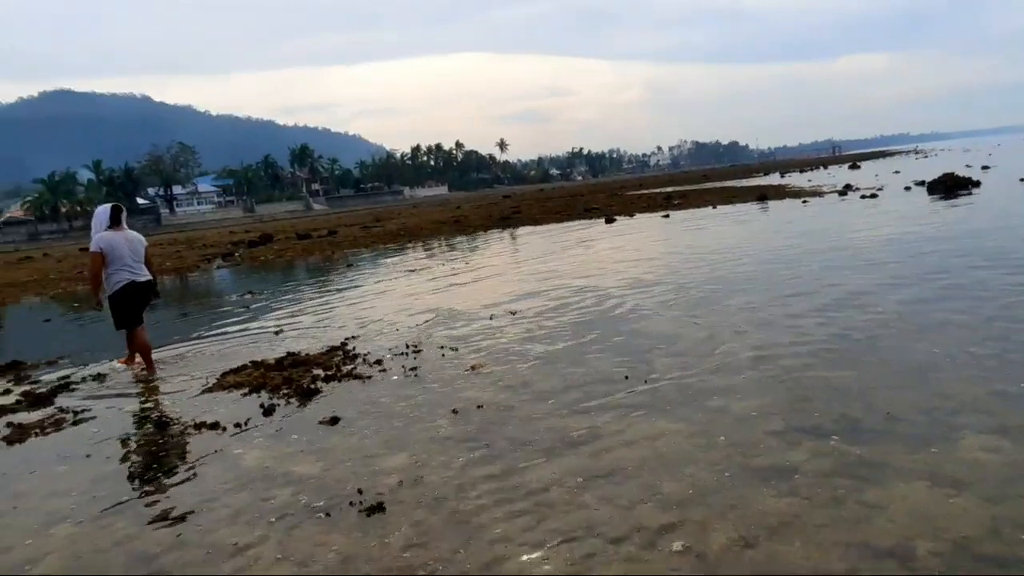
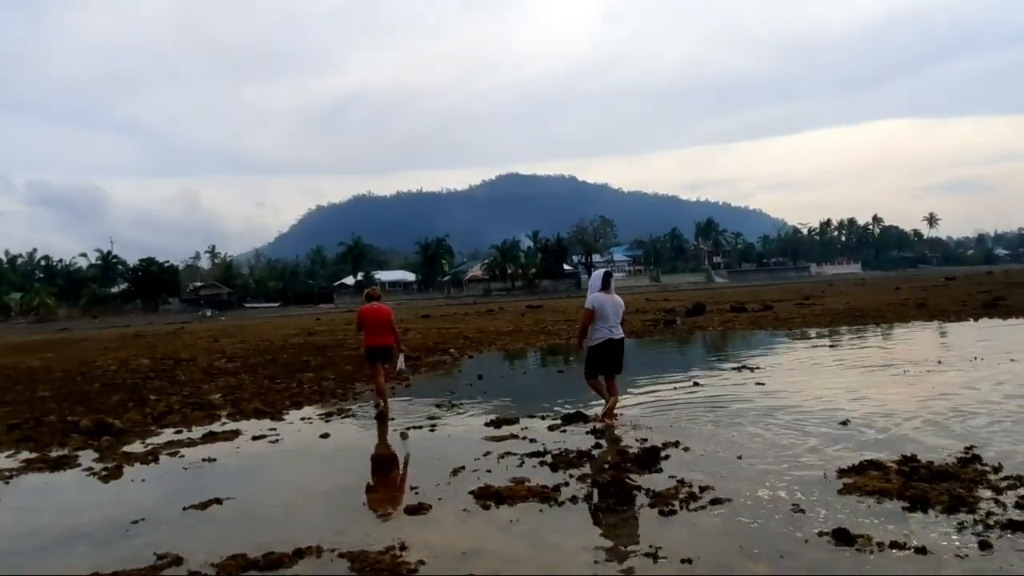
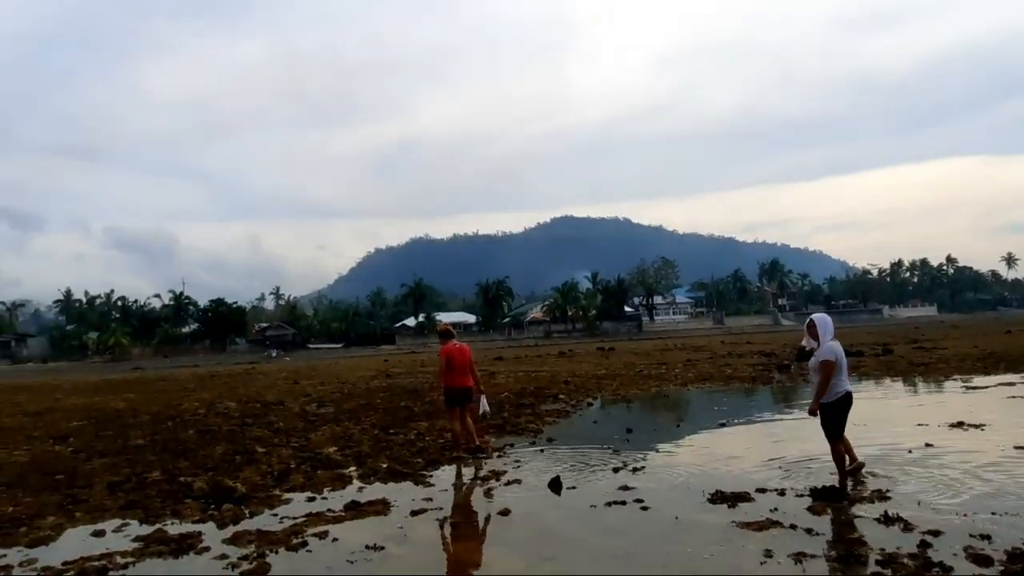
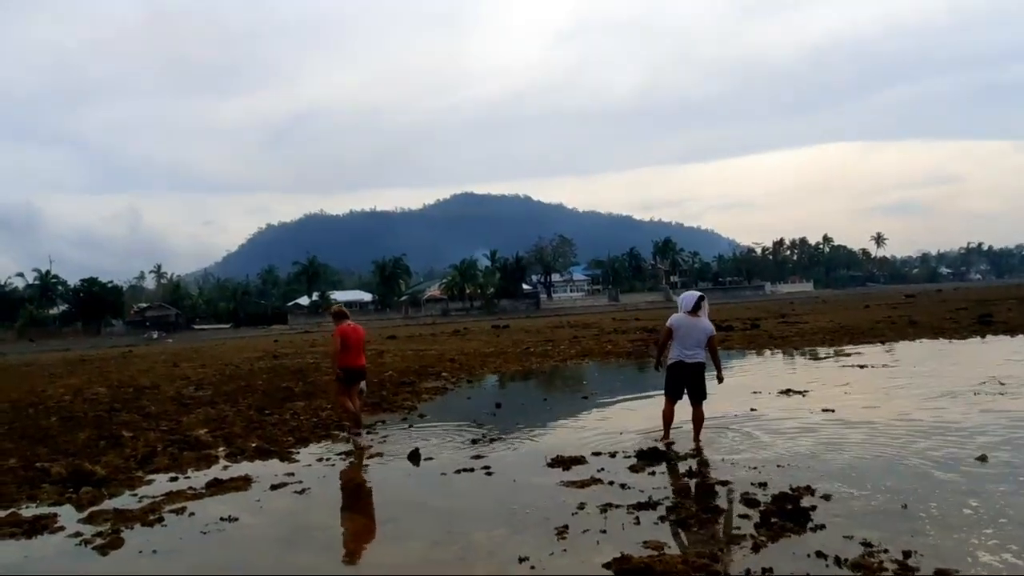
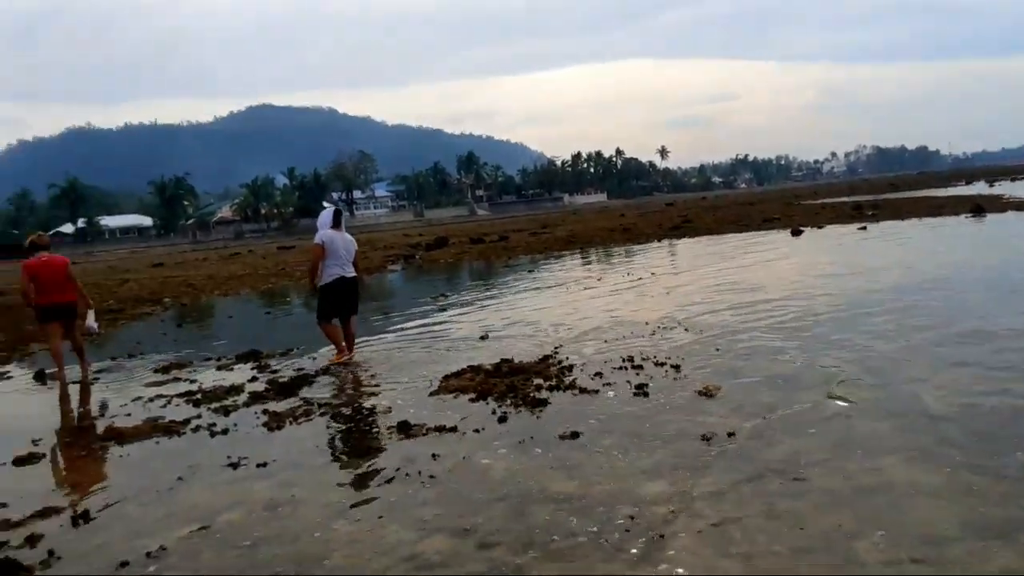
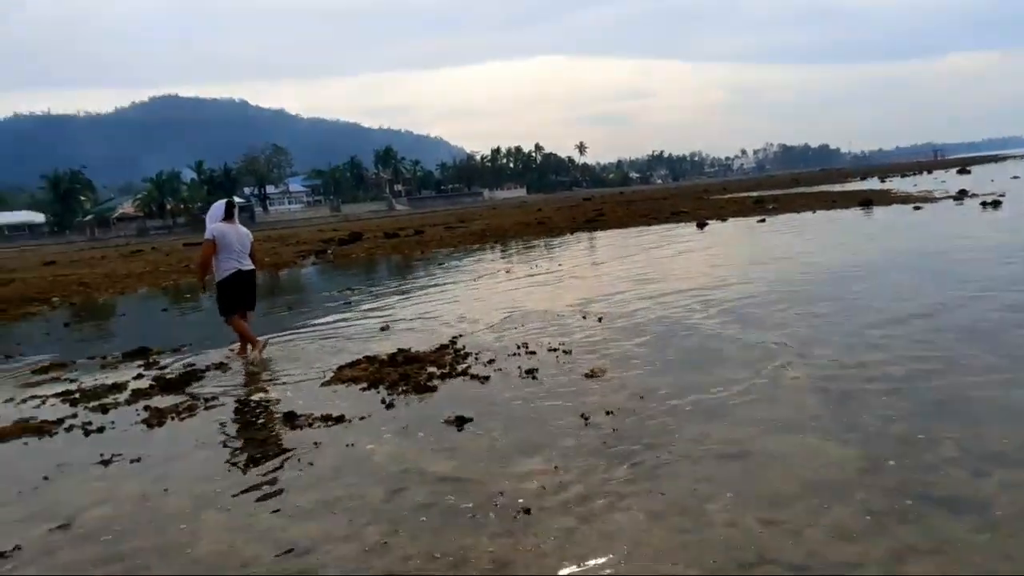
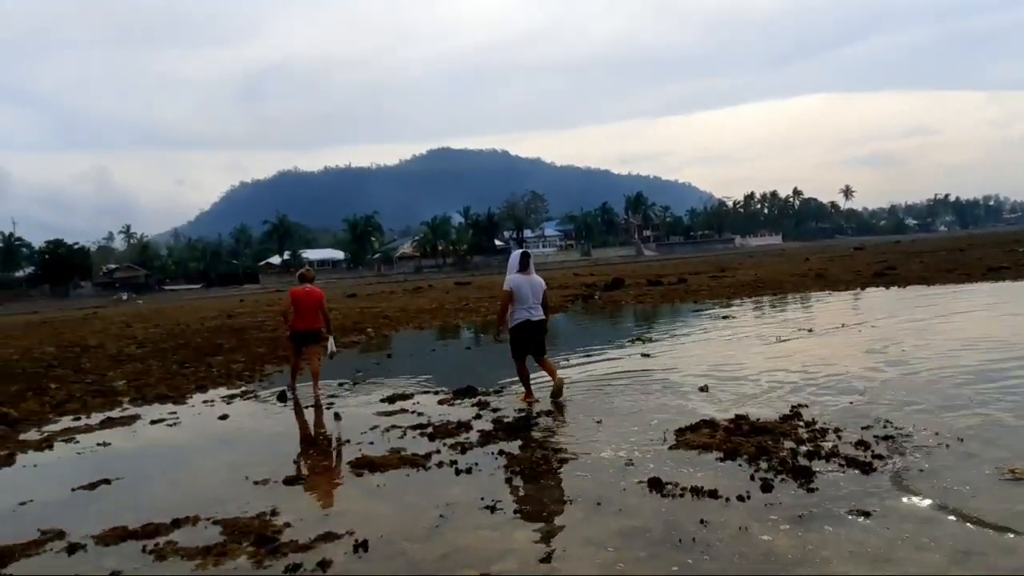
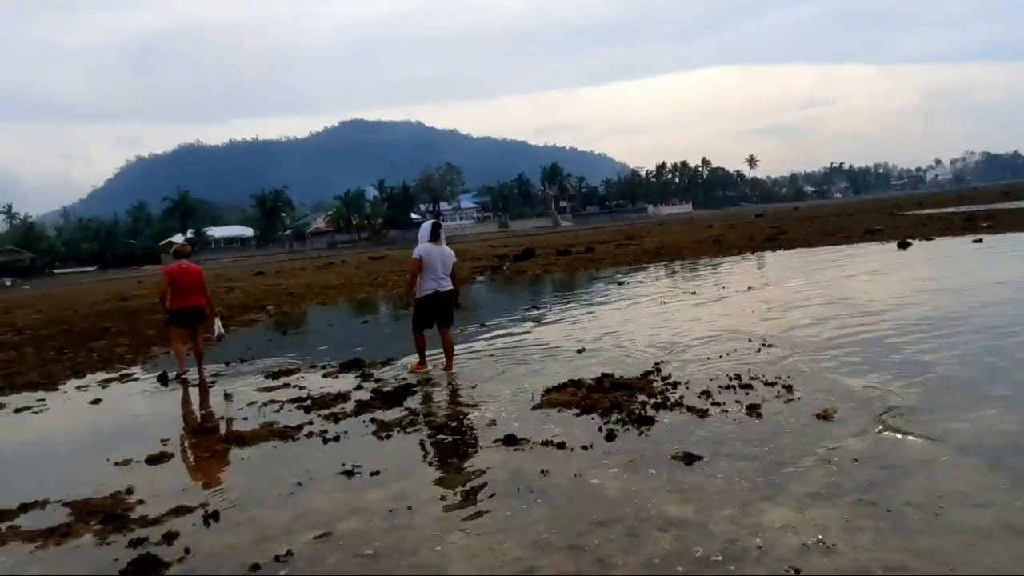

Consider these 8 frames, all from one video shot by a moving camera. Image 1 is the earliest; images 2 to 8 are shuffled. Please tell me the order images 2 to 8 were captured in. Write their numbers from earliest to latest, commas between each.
6, 5, 8, 7, 2, 4, 3
